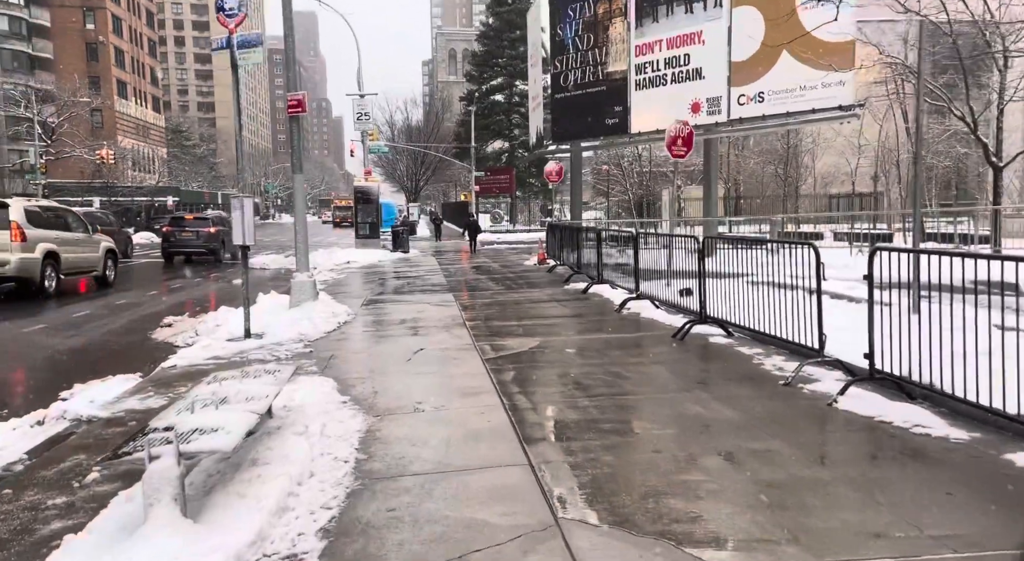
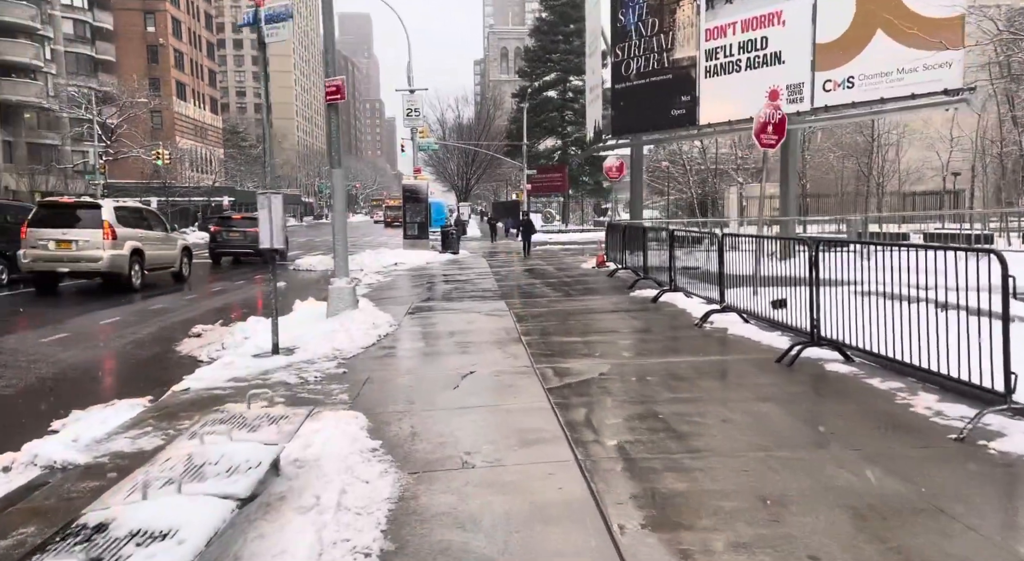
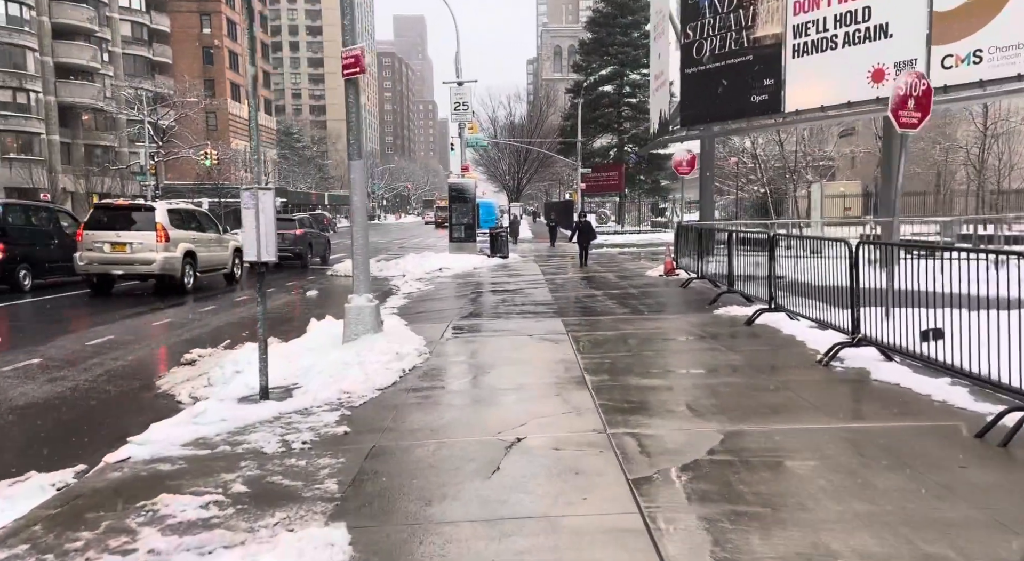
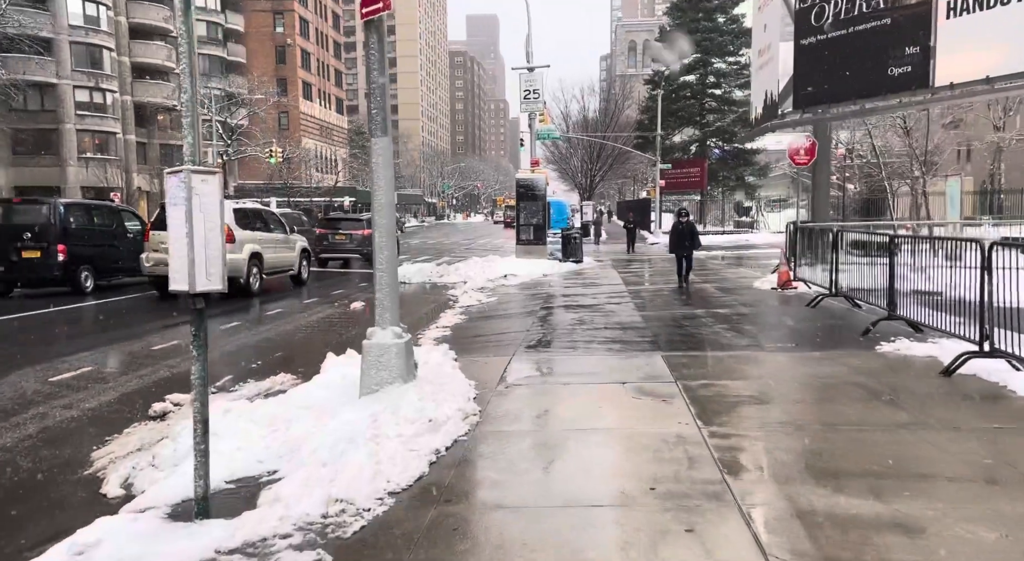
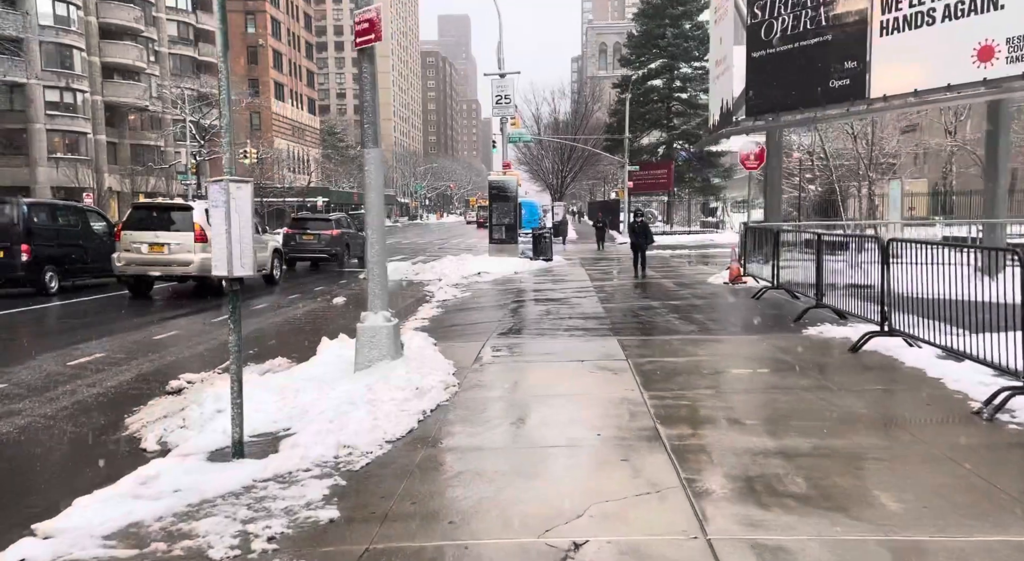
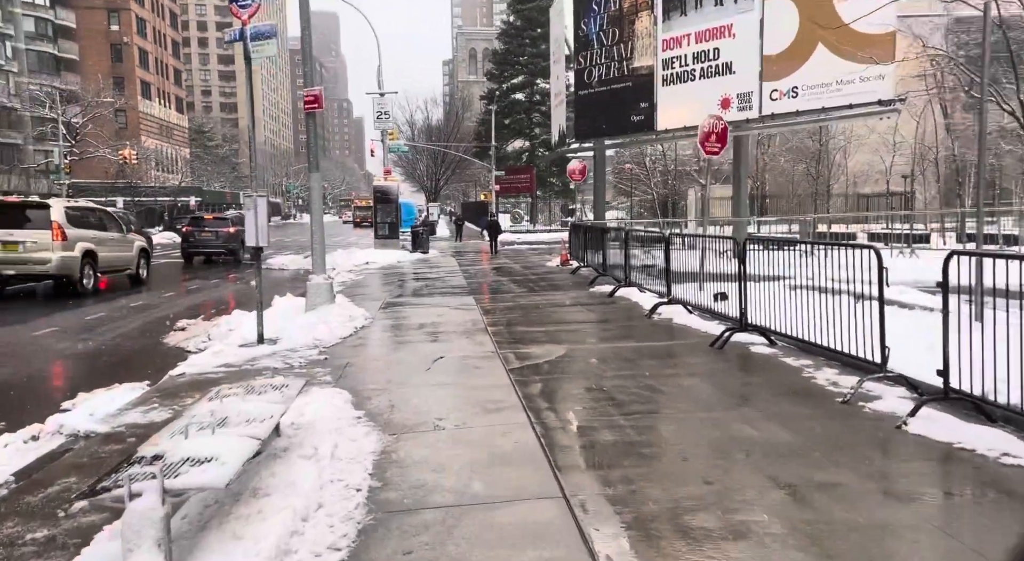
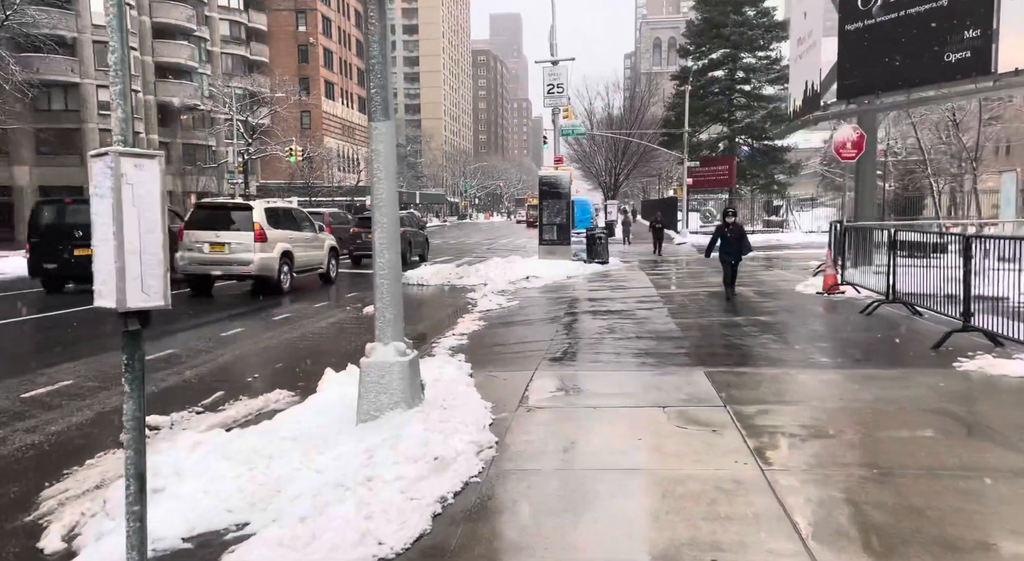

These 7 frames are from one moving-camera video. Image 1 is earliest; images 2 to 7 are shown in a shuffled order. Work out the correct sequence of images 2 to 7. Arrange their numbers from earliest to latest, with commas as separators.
6, 2, 3, 5, 4, 7
